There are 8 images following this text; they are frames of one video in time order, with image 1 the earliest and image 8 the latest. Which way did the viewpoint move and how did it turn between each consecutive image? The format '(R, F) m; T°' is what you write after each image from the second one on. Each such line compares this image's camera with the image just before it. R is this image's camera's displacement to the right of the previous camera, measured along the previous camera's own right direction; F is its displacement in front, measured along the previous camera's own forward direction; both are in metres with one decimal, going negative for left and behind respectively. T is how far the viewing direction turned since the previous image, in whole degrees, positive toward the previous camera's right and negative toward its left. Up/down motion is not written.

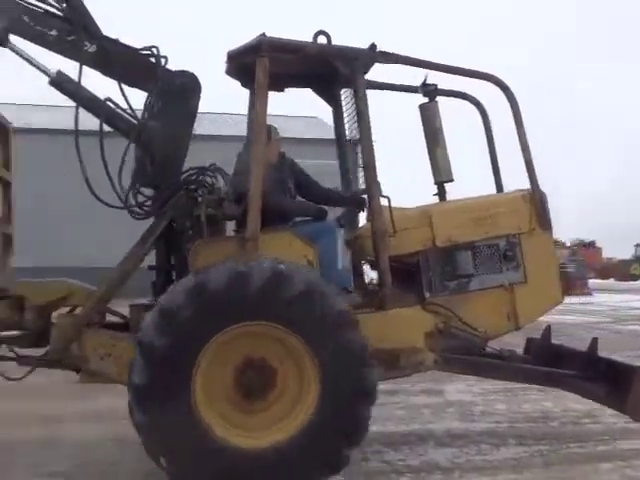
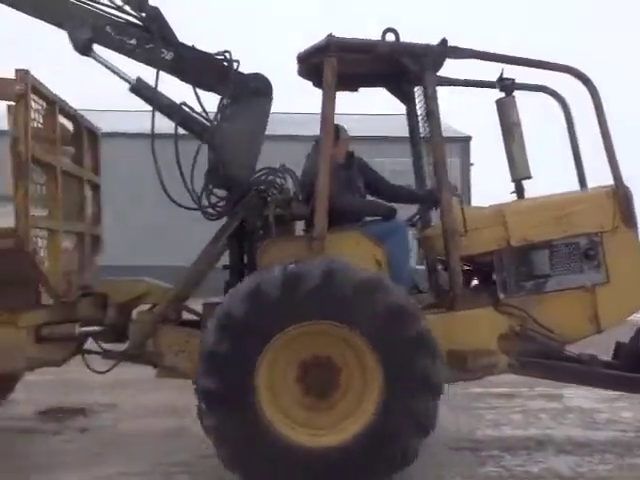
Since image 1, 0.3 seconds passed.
(+0.2, 0.0) m; -8°
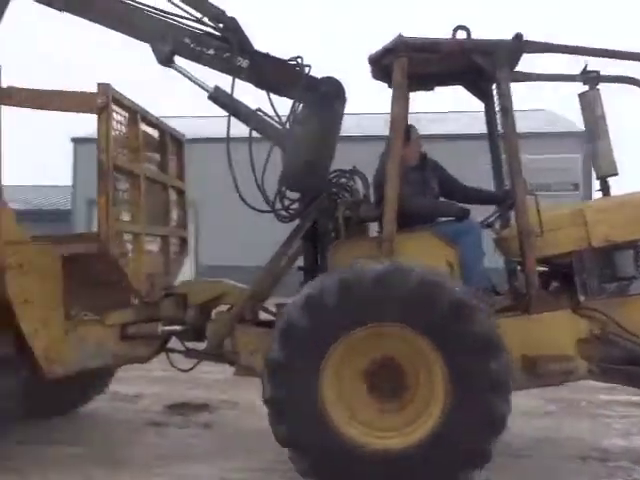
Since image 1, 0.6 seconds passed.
(+0.3, 0.0) m; -9°
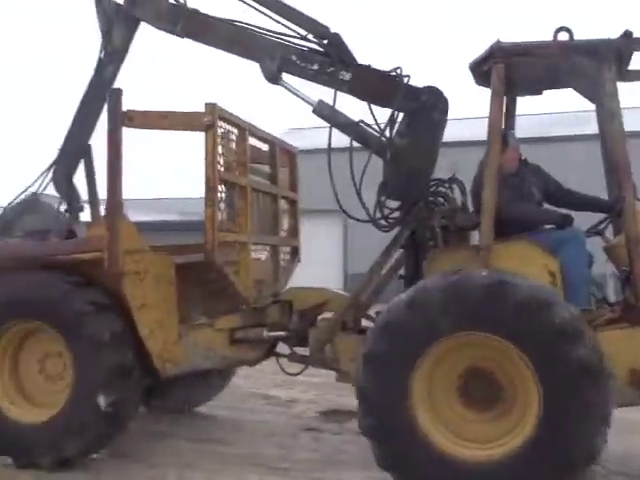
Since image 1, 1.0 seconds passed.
(+0.3, -0.1) m; -12°
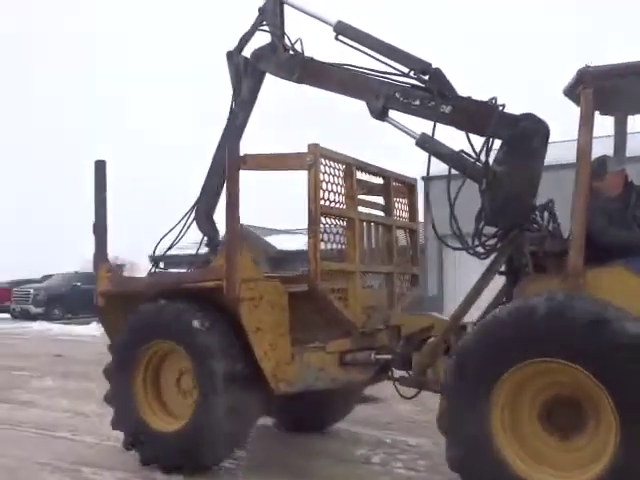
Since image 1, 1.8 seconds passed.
(+0.8, -0.3) m; -16°
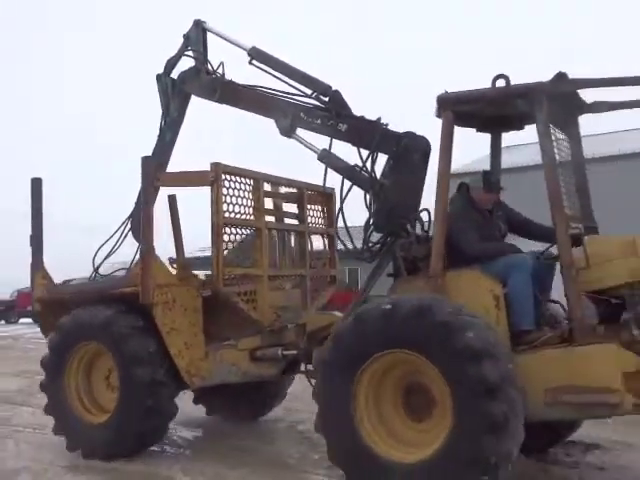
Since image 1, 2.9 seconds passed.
(+0.9, -0.6) m; -1°
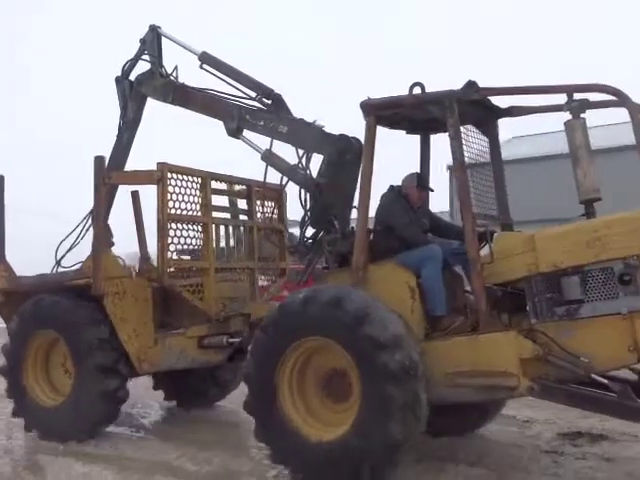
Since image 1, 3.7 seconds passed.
(+0.6, -0.4) m; 0°
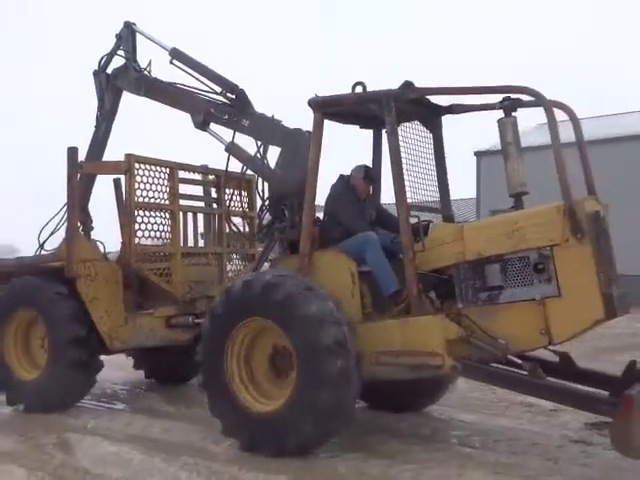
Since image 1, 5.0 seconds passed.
(+0.6, -0.4) m; -1°
